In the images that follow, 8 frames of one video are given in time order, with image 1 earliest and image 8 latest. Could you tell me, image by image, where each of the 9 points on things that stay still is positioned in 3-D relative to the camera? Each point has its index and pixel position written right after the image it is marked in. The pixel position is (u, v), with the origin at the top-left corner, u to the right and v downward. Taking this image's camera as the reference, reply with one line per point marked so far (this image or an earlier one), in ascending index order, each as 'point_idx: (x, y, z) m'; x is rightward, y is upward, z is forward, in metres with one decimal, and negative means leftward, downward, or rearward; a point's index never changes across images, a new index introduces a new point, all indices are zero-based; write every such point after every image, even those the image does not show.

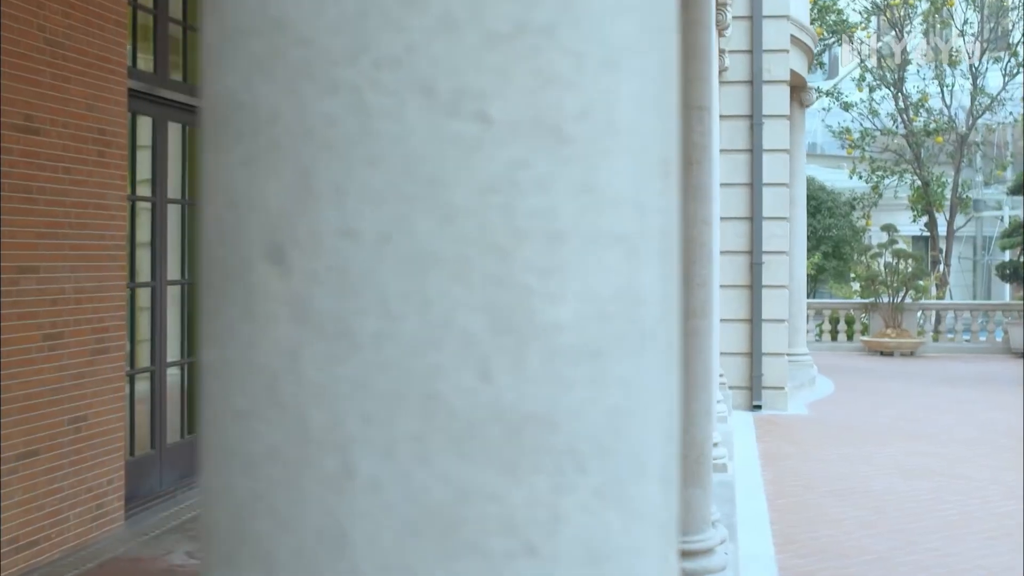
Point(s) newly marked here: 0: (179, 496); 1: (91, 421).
0: (-2.0, -1.2, +7.0) m
1: (-2.1, -0.7, +5.8) m
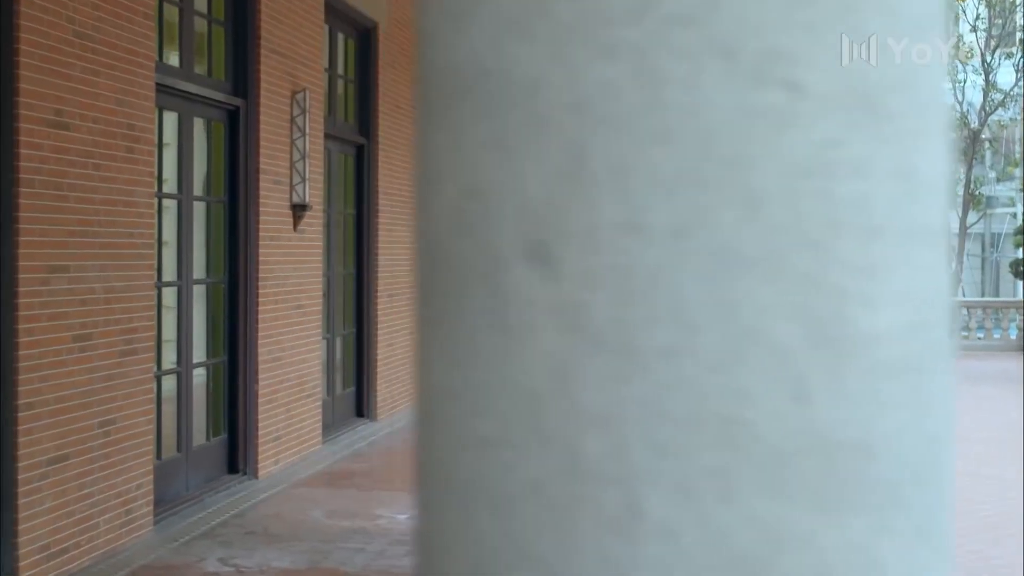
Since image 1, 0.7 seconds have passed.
0: (-1.8, -1.2, +6.9) m
1: (-1.9, -0.7, +5.7) m
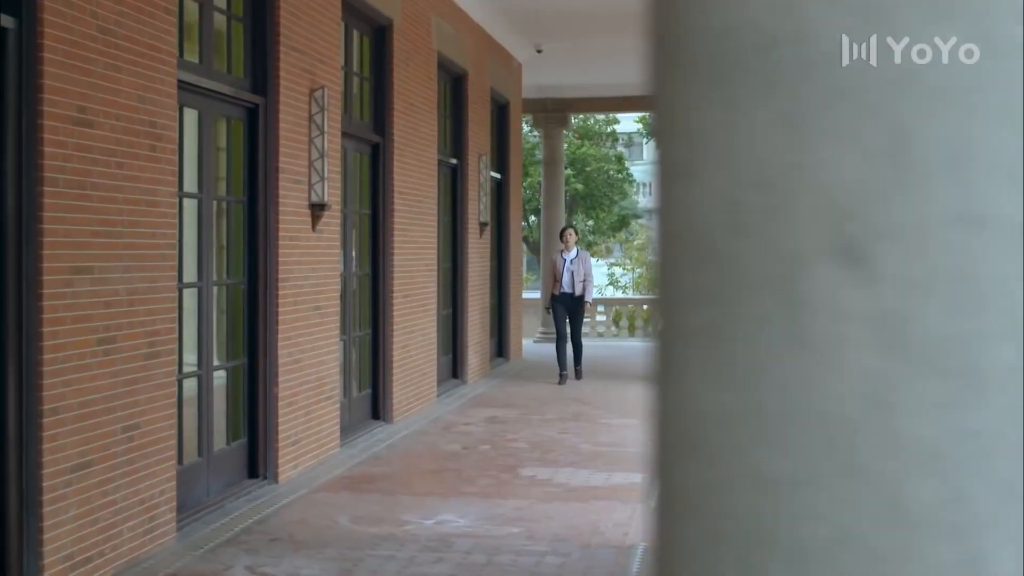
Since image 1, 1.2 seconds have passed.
0: (-1.6, -1.2, +6.7) m
1: (-1.7, -0.7, +5.5) m
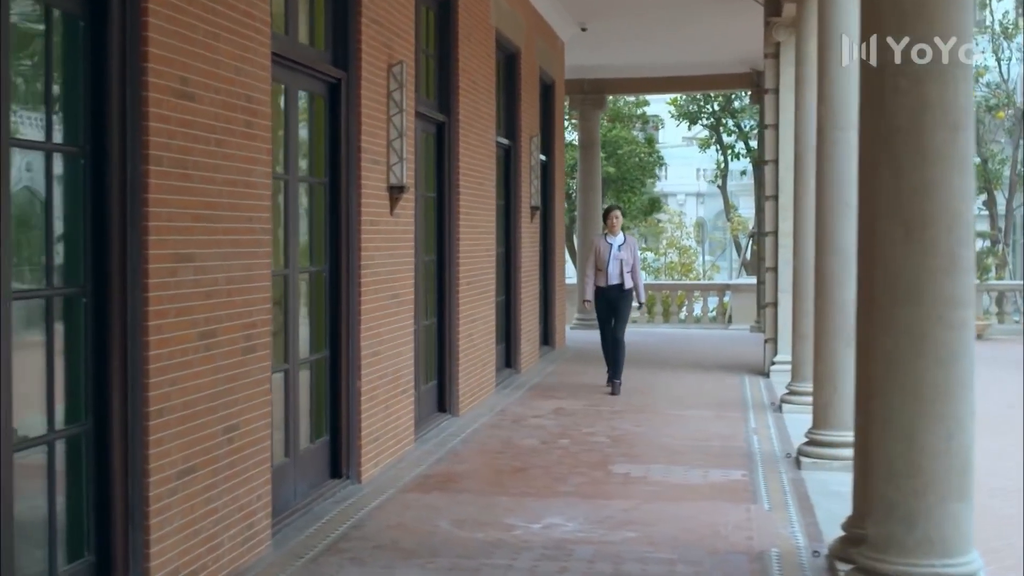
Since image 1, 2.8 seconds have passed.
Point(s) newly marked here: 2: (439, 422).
0: (-1.1, -1.2, +6.3) m
1: (-1.2, -0.6, +5.1) m
2: (-0.6, -1.0, +9.1) m
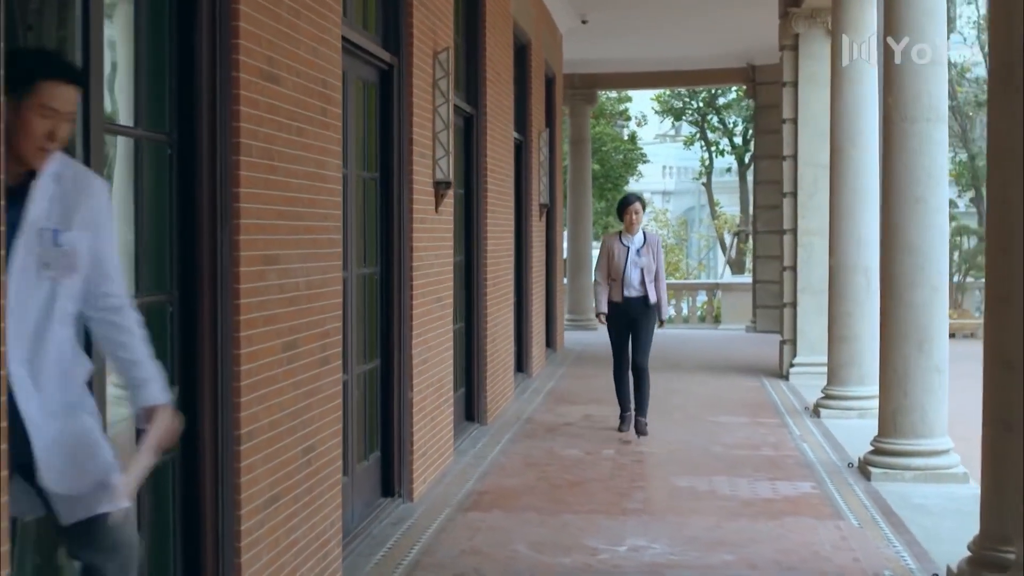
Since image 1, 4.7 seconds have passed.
0: (-0.7, -1.2, +5.8) m
1: (-0.8, -0.6, +4.6) m
2: (-0.3, -1.1, +8.7) m
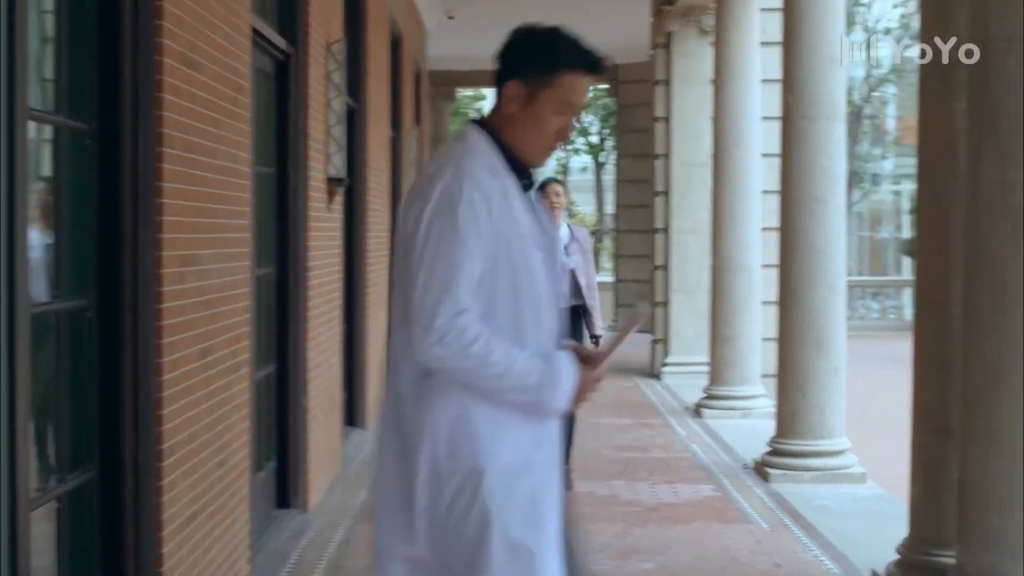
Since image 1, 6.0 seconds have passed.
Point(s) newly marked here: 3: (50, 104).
0: (-1.1, -1.2, +5.4) m
1: (-1.0, -0.7, +4.2) m
2: (-1.1, -1.1, +8.3) m
3: (-1.2, +0.5, +2.9) m
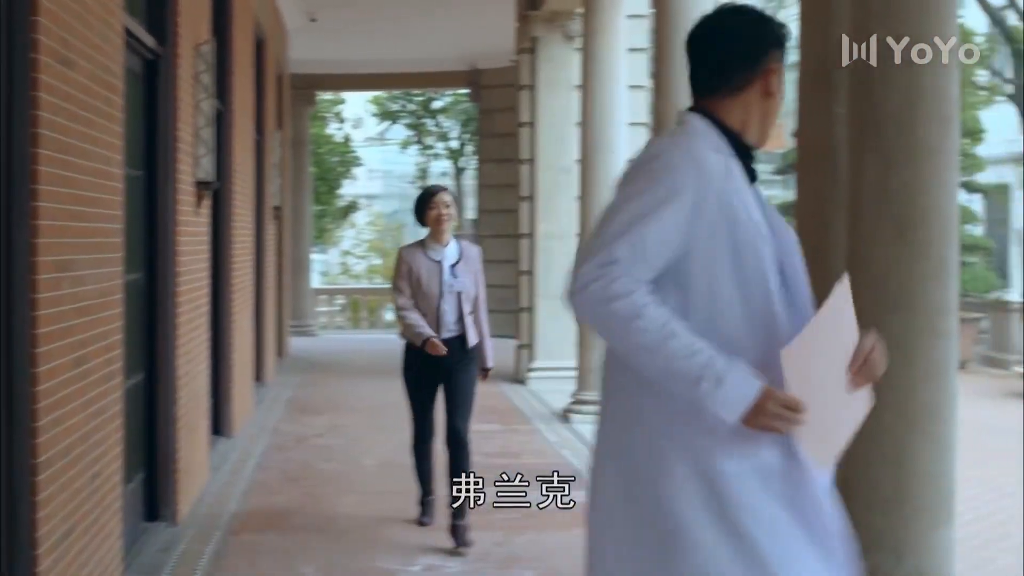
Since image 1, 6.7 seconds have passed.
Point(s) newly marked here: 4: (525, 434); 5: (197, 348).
0: (-1.6, -1.2, +5.2) m
1: (-1.4, -0.7, +4.0) m
2: (-2.0, -1.1, +8.1) m
3: (-1.4, +0.4, +2.7) m
4: (+0.1, -1.1, +9.1) m
5: (-1.8, -0.3, +6.6) m
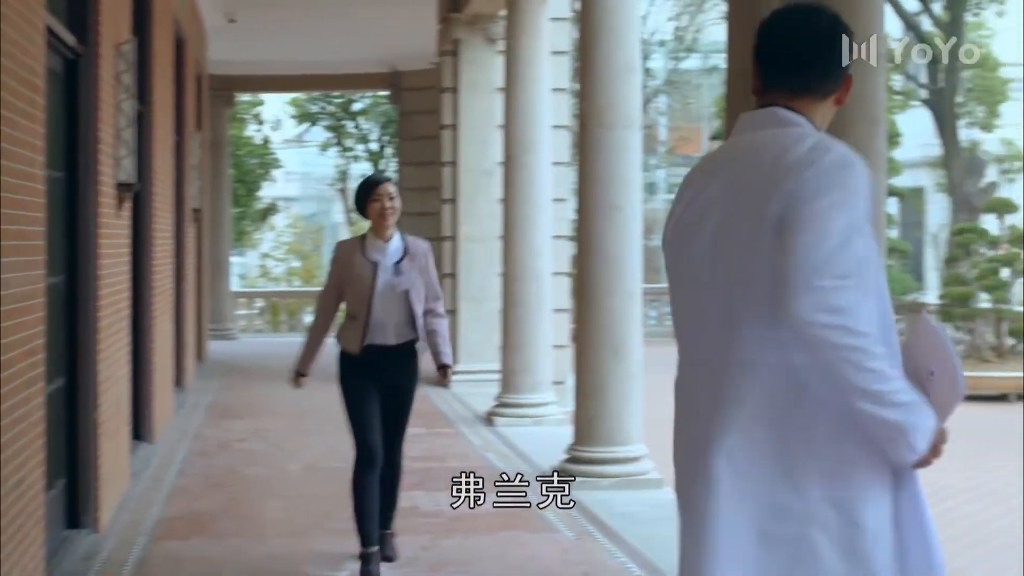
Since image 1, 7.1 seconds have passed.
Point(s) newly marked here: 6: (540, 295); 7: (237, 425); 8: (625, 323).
0: (-1.9, -1.3, +5.1) m
1: (-1.6, -0.7, +4.0) m
2: (-2.5, -1.1, +7.9) m
3: (-1.5, +0.4, +2.7) m
4: (-0.5, -1.2, +9.2) m
5: (-2.2, -0.4, +6.5) m
6: (+0.2, -0.1, +9.5) m
7: (-2.3, -1.2, +9.8) m
8: (+0.7, -0.2, +7.1) m
